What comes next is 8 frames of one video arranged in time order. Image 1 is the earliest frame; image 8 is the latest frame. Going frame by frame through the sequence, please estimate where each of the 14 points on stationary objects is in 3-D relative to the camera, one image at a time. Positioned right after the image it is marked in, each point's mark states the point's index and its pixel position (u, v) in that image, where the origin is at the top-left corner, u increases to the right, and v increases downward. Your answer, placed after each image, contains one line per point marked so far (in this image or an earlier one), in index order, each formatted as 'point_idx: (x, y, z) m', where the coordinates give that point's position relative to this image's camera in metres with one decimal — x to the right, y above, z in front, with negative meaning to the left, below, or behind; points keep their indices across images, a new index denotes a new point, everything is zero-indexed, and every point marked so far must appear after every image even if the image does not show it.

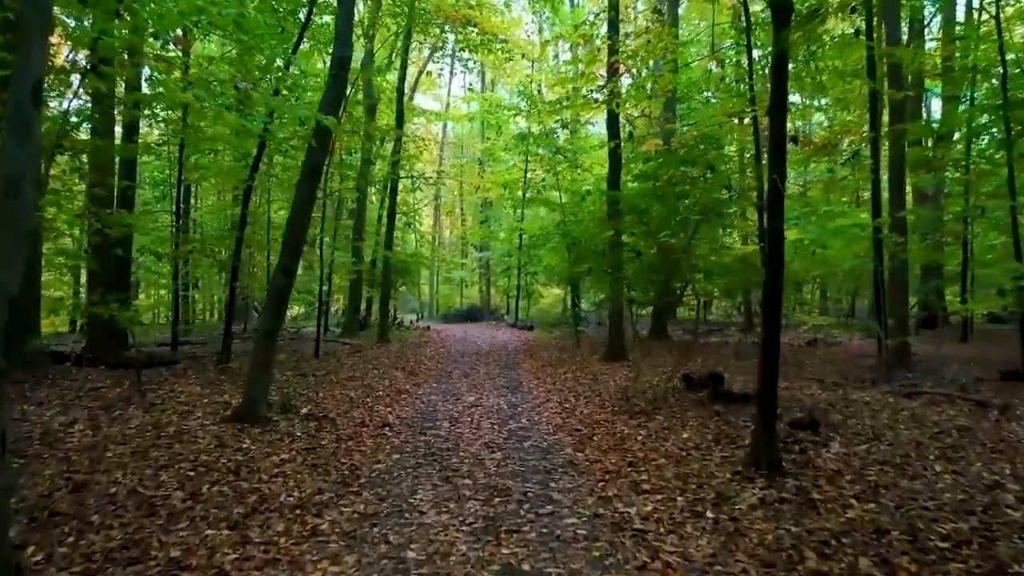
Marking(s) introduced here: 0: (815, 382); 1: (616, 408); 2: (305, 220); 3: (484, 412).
0: (+5.3, -1.7, +11.0) m
1: (+1.4, -1.7, +8.6) m
2: (-2.6, +0.8, +7.9) m
3: (-0.4, -1.7, +8.6) m
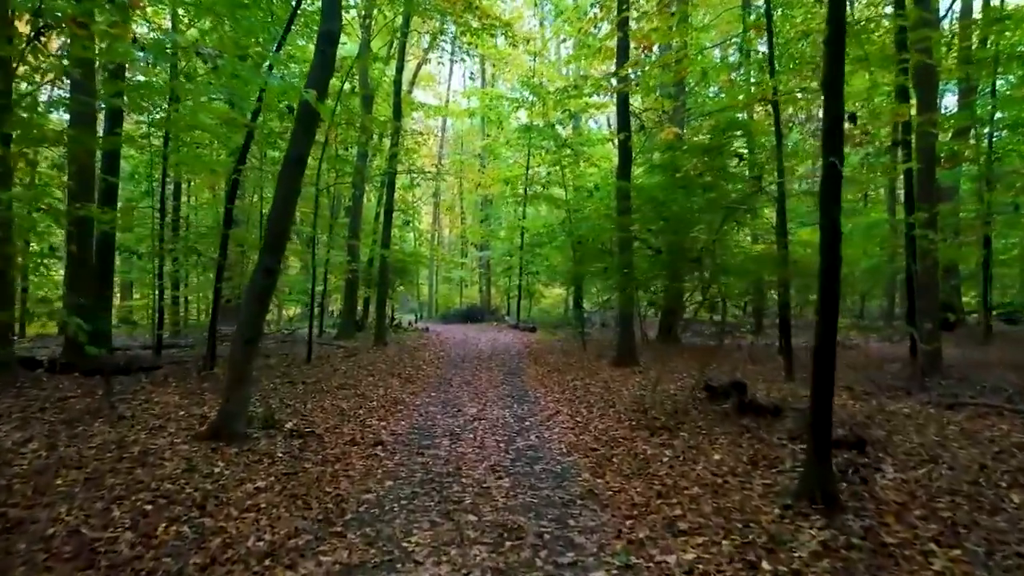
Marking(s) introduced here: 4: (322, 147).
0: (+5.4, -1.7, +10.2) m
1: (+1.5, -1.7, +7.8) m
2: (-2.5, +0.8, +7.1) m
3: (-0.3, -1.7, +7.8) m
4: (-5.1, +3.8, +16.9) m
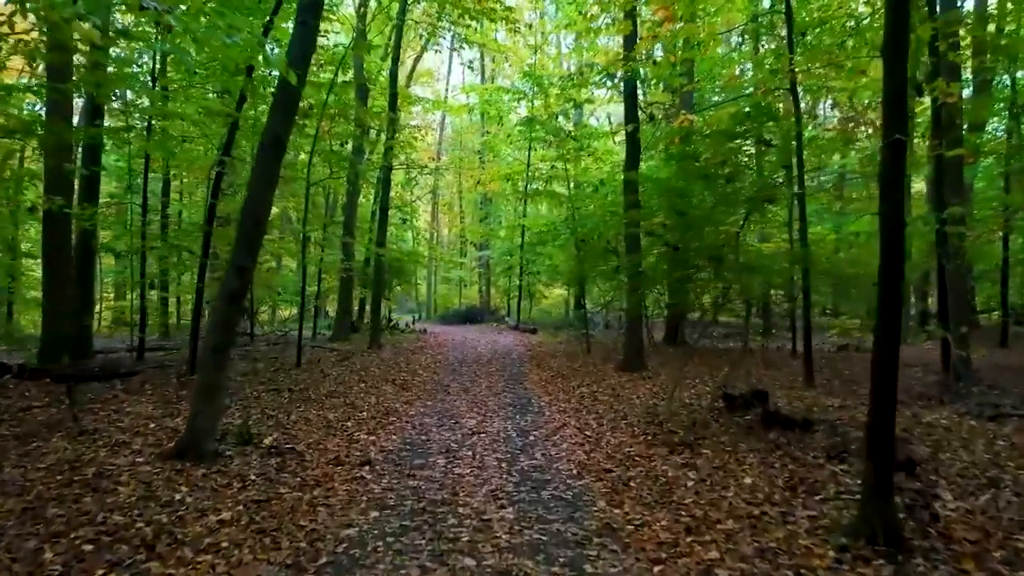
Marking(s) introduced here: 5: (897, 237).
0: (+5.4, -1.7, +9.4) m
1: (+1.5, -1.7, +7.0) m
2: (-2.5, +0.8, +6.3) m
3: (-0.3, -1.7, +7.0) m
4: (-5.1, +3.8, +16.1) m
5: (+2.5, +0.3, +4.1) m
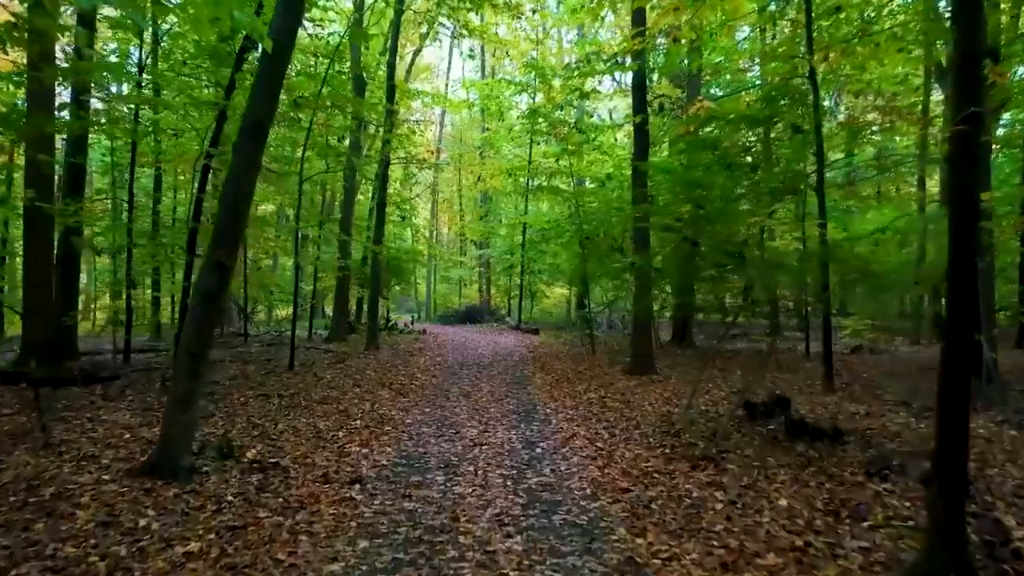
0: (+5.5, -1.7, +8.8) m
1: (+1.6, -1.7, +6.5) m
2: (-2.4, +0.8, +5.7) m
3: (-0.2, -1.7, +6.4) m
4: (-5.0, +3.8, +15.5) m
5: (+2.6, +0.3, +3.5) m
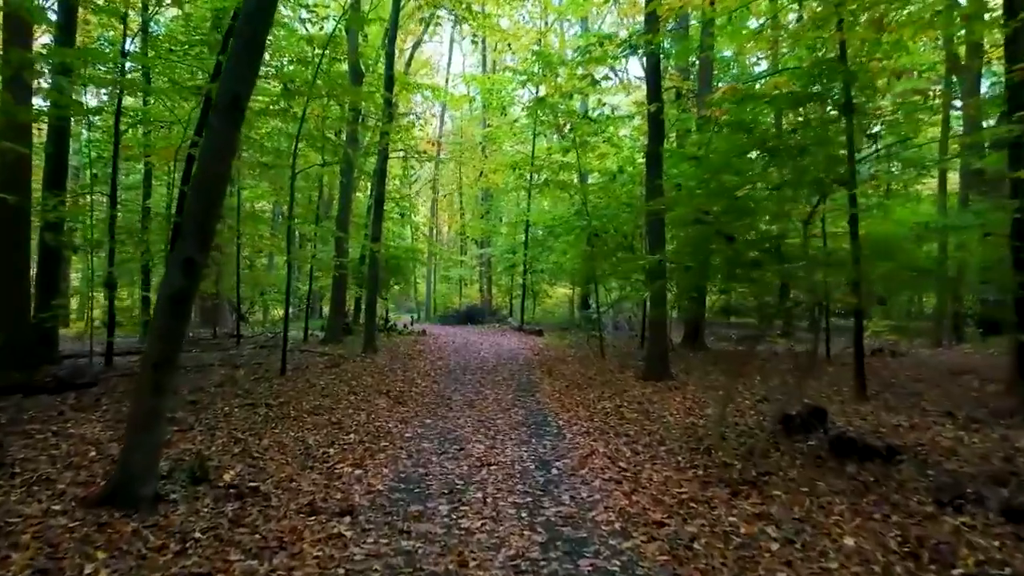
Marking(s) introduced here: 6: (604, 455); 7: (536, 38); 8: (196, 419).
0: (+5.6, -1.7, +8.1) m
1: (+1.7, -1.7, +5.7) m
2: (-2.3, +0.8, +5.0) m
3: (-0.1, -1.7, +5.7) m
4: (-4.9, +3.8, +14.8) m
5: (+2.7, +0.3, +2.8) m
6: (+0.9, -1.7, +6.4) m
7: (+0.7, +7.4, +18.7) m
8: (-3.9, -1.6, +7.8) m
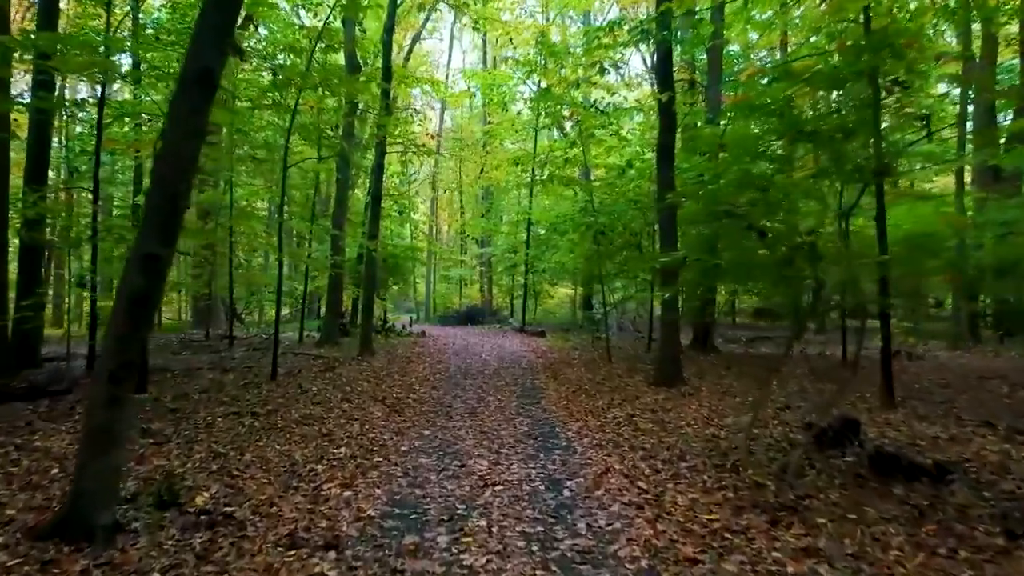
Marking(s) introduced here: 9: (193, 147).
0: (+5.6, -1.7, +7.5) m
1: (+1.8, -1.7, +5.1) m
2: (-2.2, +0.8, +4.4) m
3: (0.0, -1.7, +5.1) m
4: (-4.8, +3.8, +14.2) m
5: (+2.7, +0.3, +2.2) m
6: (+1.0, -1.7, +5.8) m
7: (+0.8, +7.4, +18.1) m
8: (-3.9, -1.6, +7.2) m
9: (-2.2, +1.0, +4.4) m
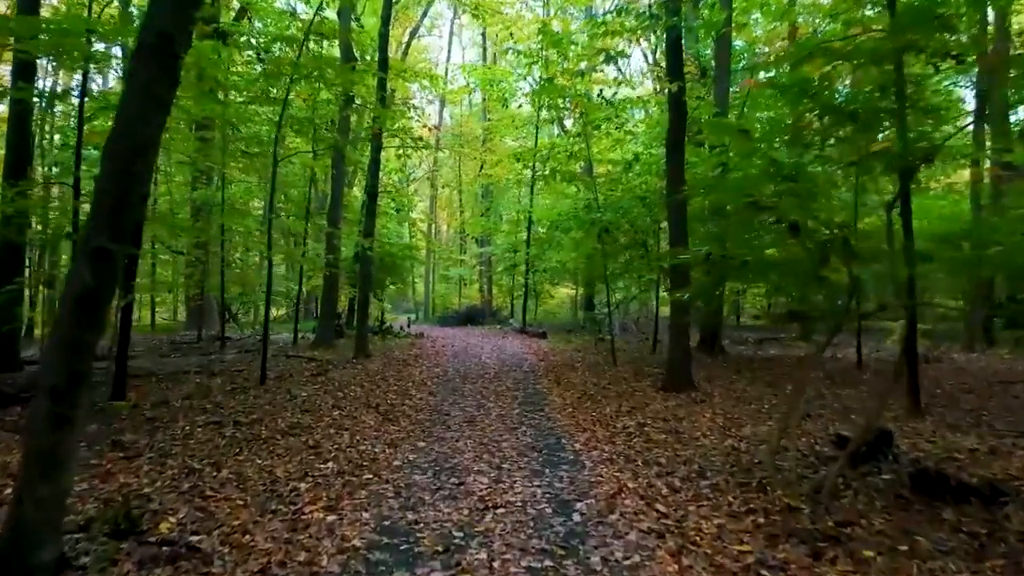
0: (+5.7, -1.7, +6.9) m
1: (+1.8, -1.7, +4.5) m
2: (-2.2, +0.8, +3.8) m
3: (0.0, -1.7, +4.5) m
4: (-4.8, +3.8, +13.6) m
5: (+2.8, +0.3, +1.6) m
6: (+1.0, -1.7, +5.2) m
7: (+0.8, +7.4, +17.6) m
8: (-3.8, -1.6, +6.7) m
9: (-2.2, +1.0, +3.8) m
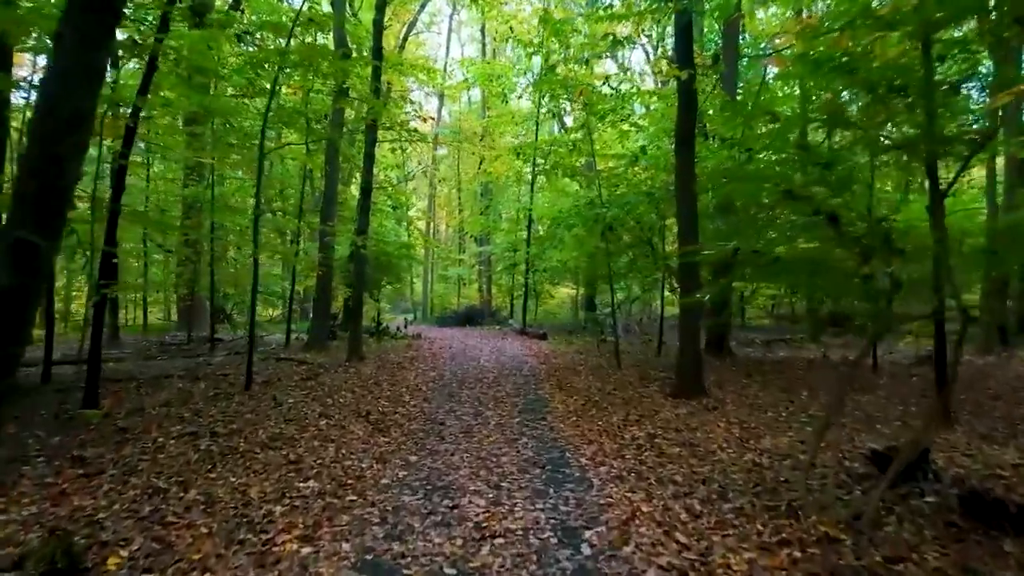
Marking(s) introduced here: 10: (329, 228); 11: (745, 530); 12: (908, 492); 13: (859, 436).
0: (+5.7, -1.7, +6.3) m
1: (+1.8, -1.7, +3.9) m
2: (-2.2, +0.8, +3.2) m
3: (0.0, -1.7, +3.9) m
4: (-4.8, +3.8, +13.0) m
5: (+2.8, +0.3, +1.0) m
6: (+1.0, -1.7, +4.6) m
7: (+0.8, +7.4, +17.0) m
8: (-3.8, -1.6, +6.1) m
9: (-2.2, +1.0, +3.2) m
10: (-4.7, +1.6, +16.2) m
11: (+1.6, -1.7, +4.4) m
12: (+3.2, -1.5, +4.9) m
13: (+3.9, -1.6, +7.1) m
